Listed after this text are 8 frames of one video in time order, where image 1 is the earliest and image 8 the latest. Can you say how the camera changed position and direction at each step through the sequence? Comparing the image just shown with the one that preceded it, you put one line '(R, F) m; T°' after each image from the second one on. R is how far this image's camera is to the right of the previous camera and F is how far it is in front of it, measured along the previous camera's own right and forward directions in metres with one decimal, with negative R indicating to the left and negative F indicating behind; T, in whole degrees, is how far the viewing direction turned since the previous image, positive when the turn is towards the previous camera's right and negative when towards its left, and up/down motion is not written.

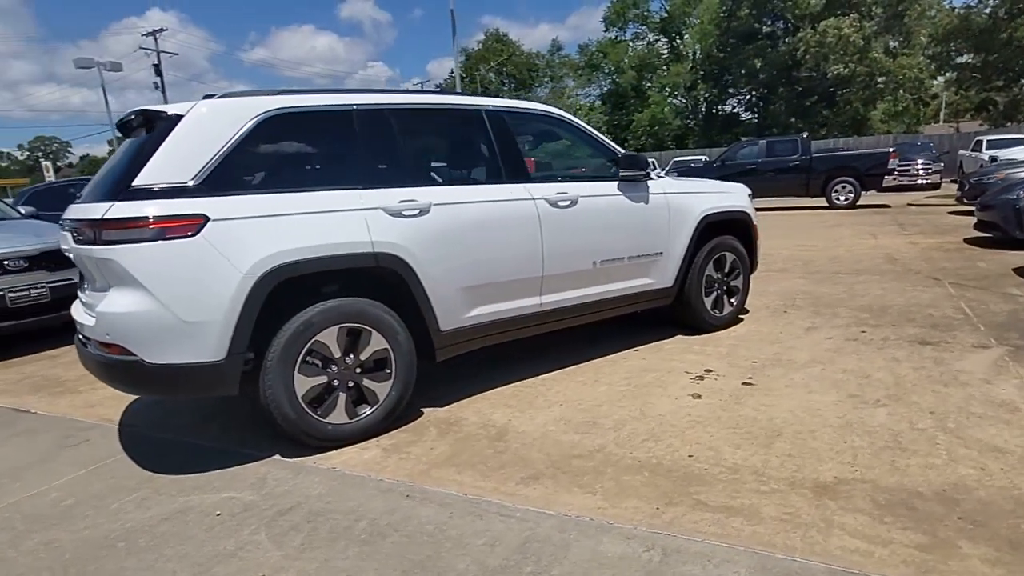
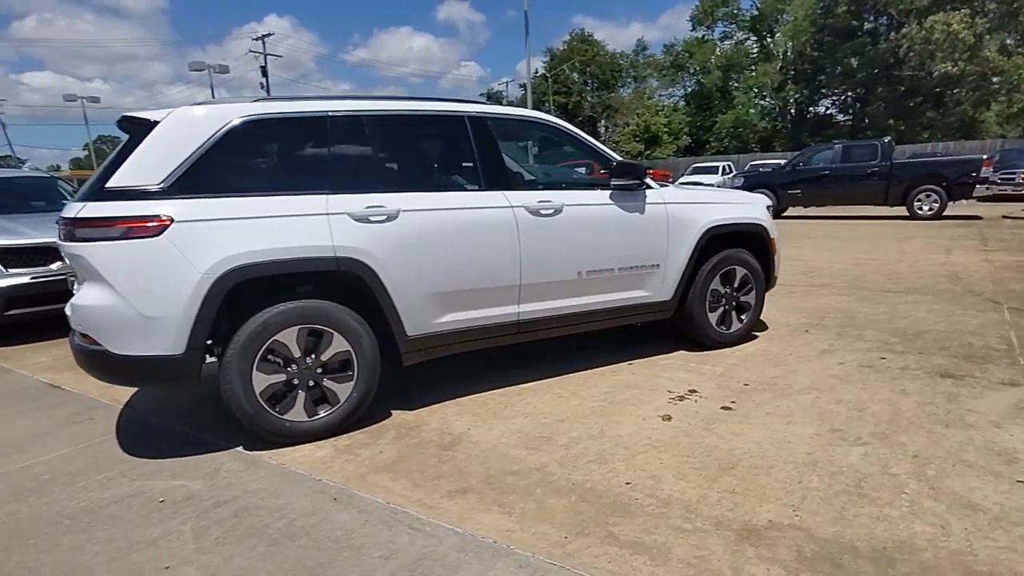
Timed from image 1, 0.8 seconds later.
(+0.7, +0.1) m; -8°
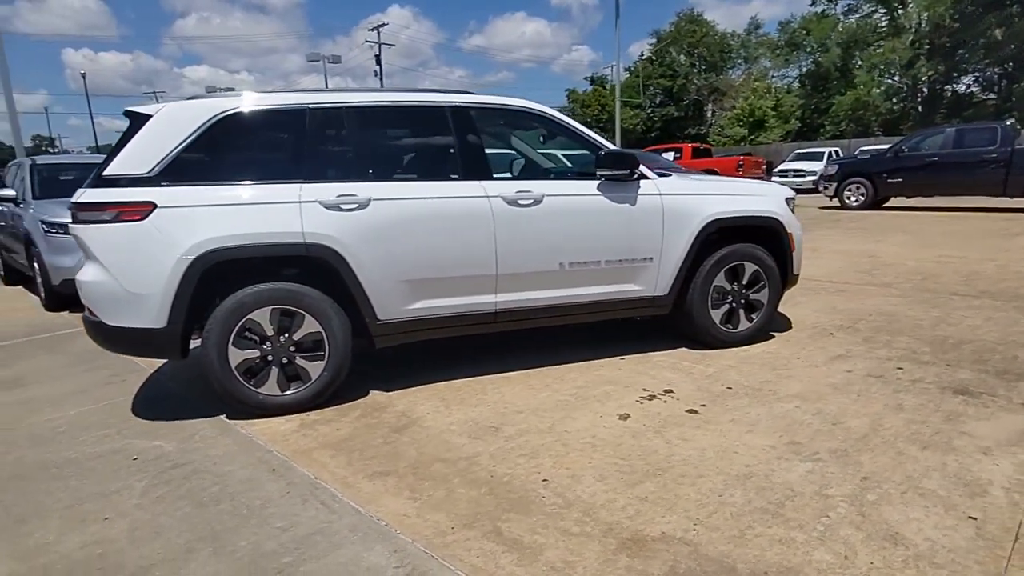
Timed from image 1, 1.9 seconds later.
(+0.9, +0.1) m; -10°
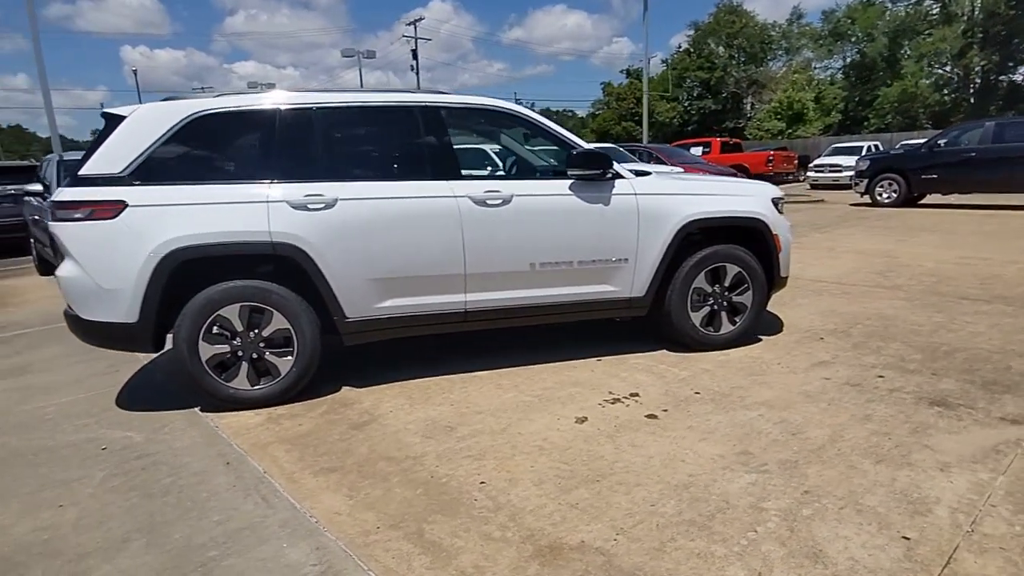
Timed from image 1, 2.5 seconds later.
(+0.5, 0.0) m; -3°
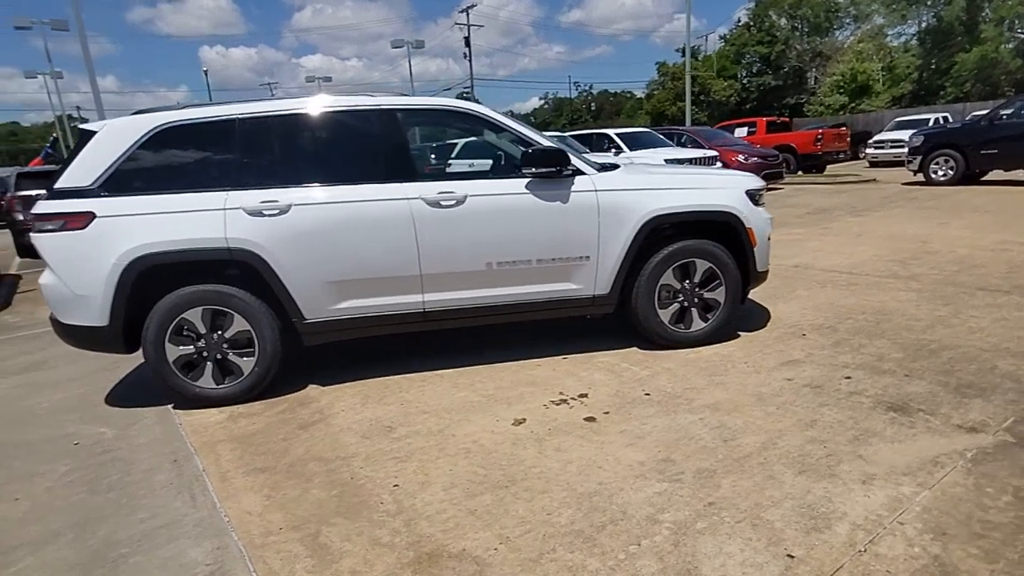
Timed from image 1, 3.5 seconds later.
(+0.7, 0.0) m; -6°
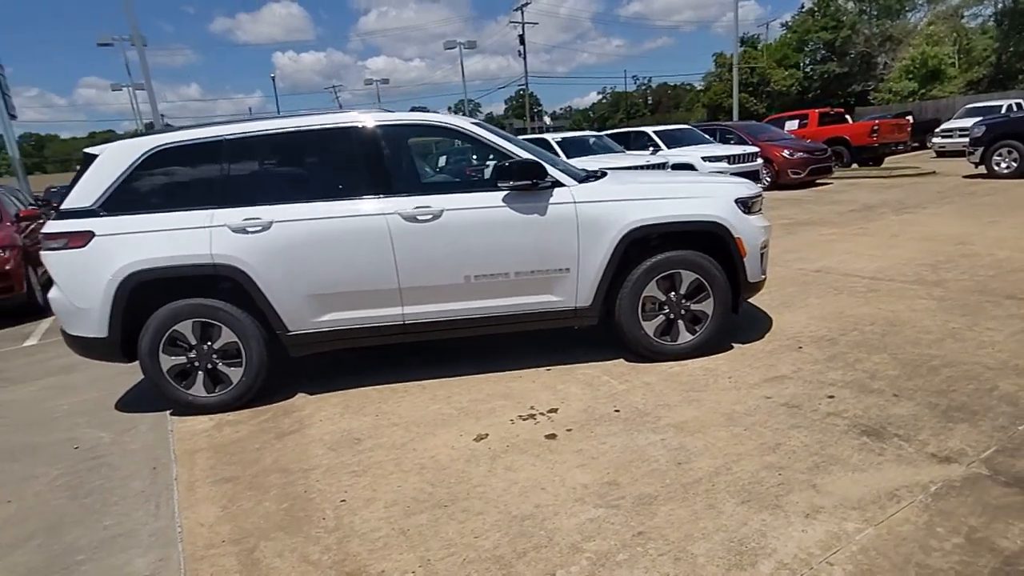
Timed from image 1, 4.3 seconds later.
(+0.6, 0.0) m; -5°
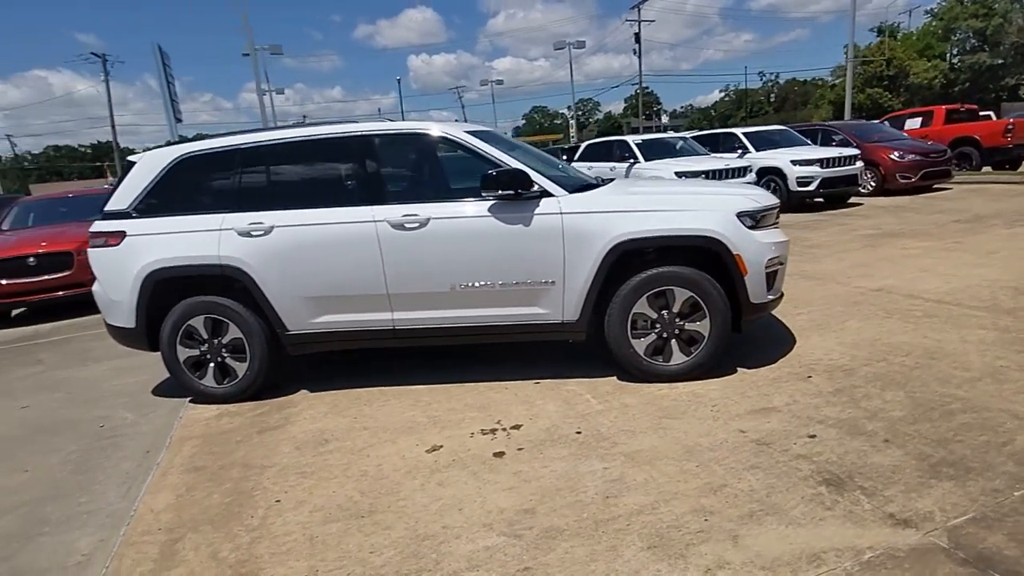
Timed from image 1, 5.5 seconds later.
(+0.9, +0.1) m; -10°
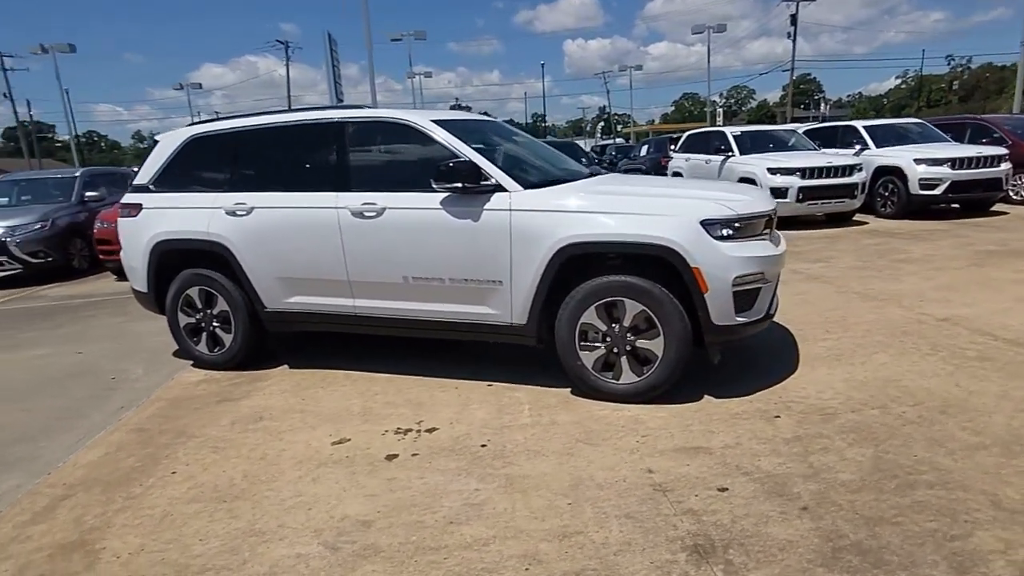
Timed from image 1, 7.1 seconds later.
(+1.2, +0.4) m; -12°
